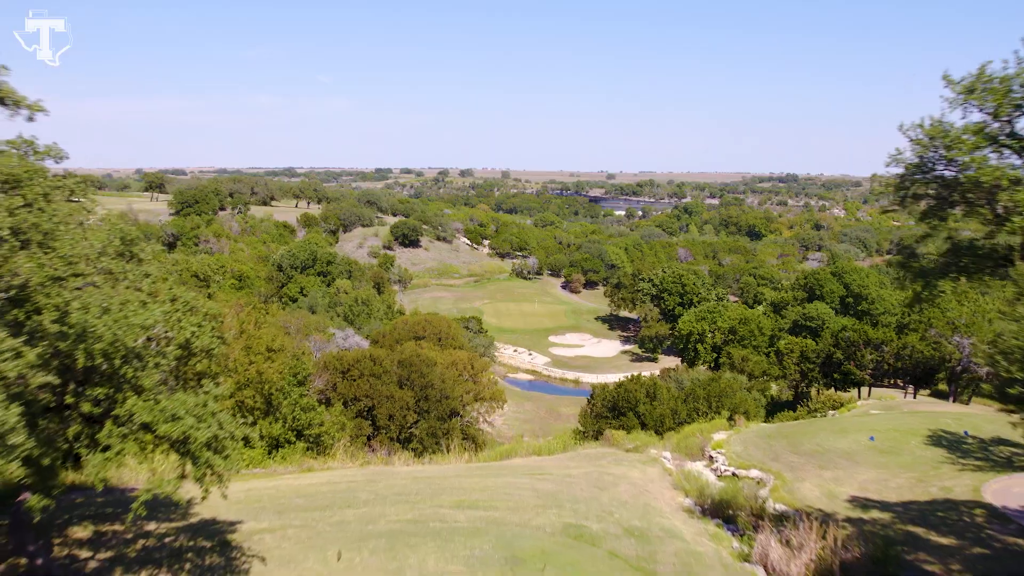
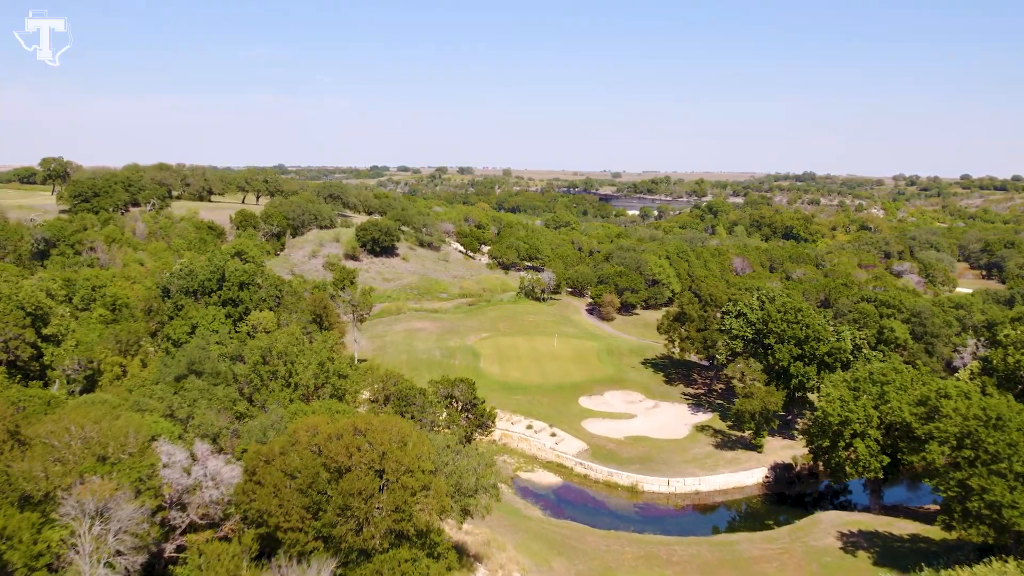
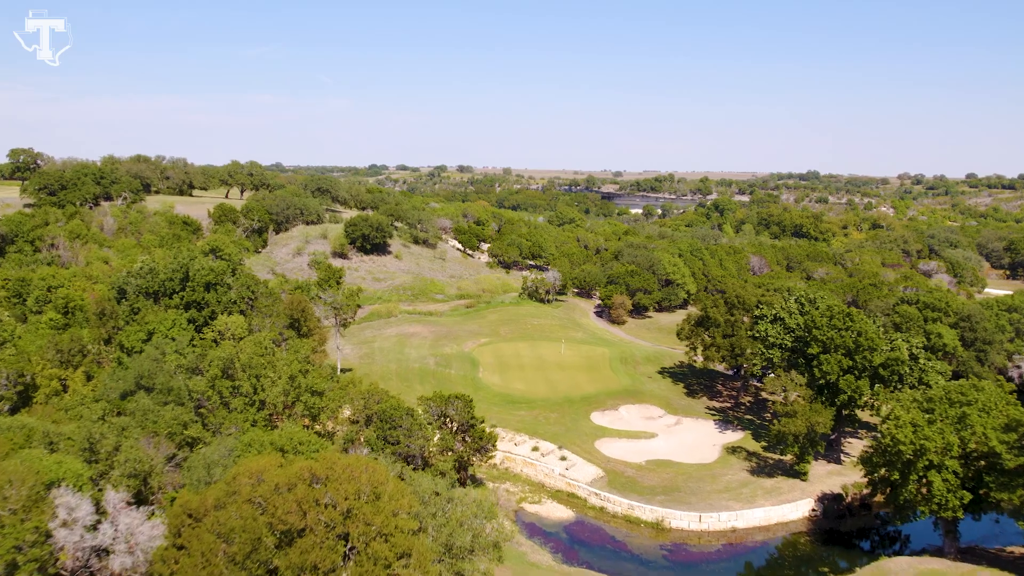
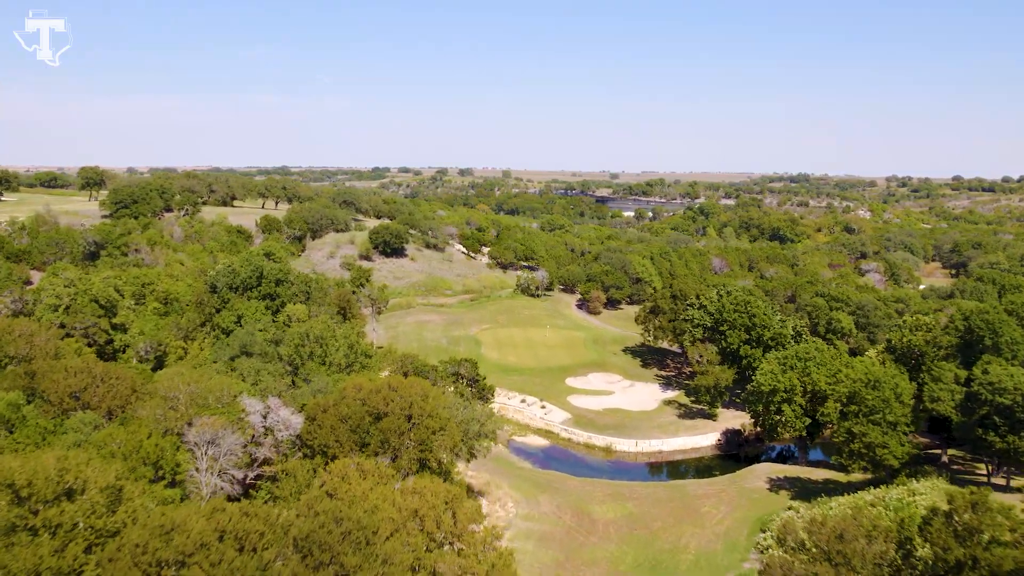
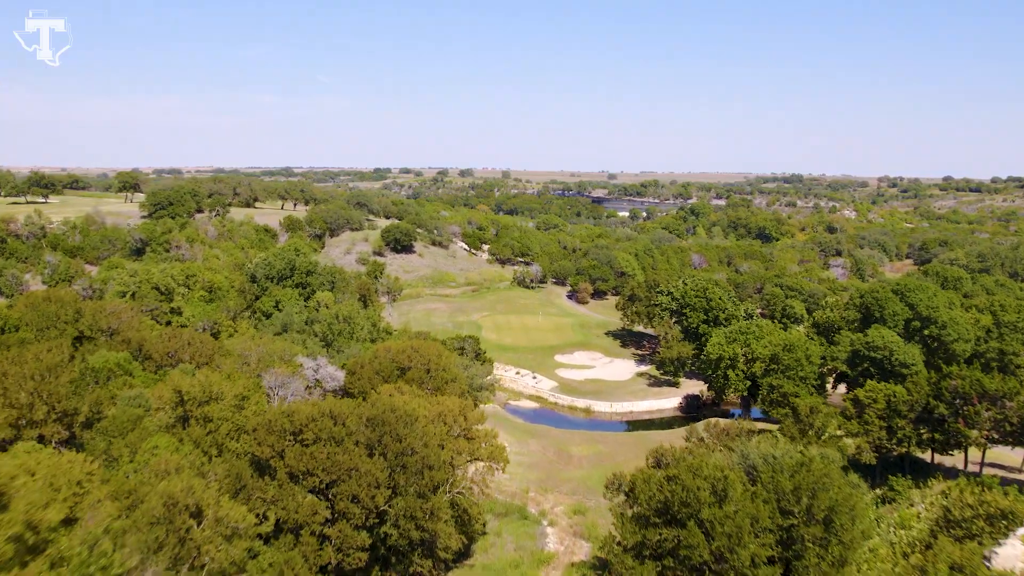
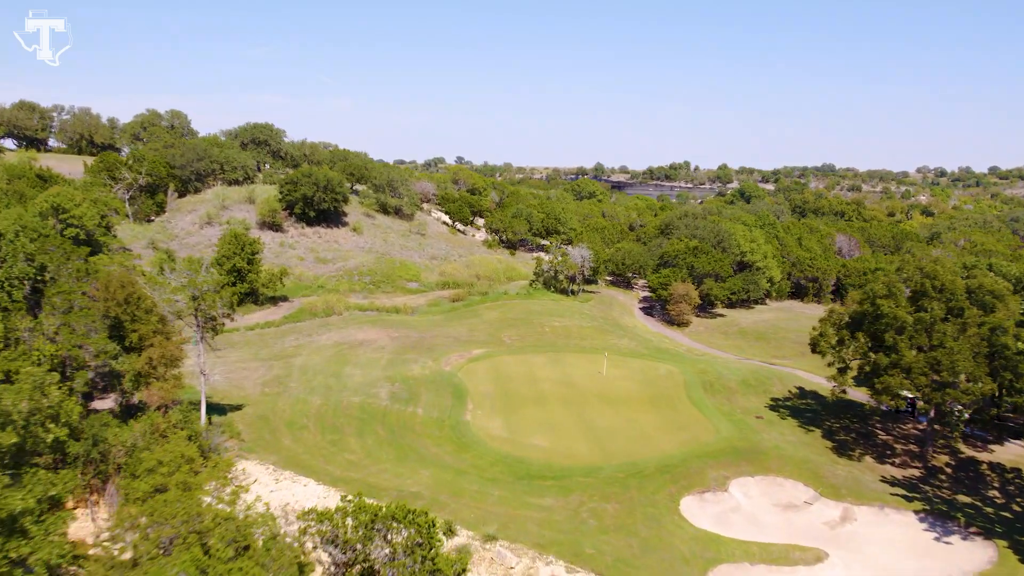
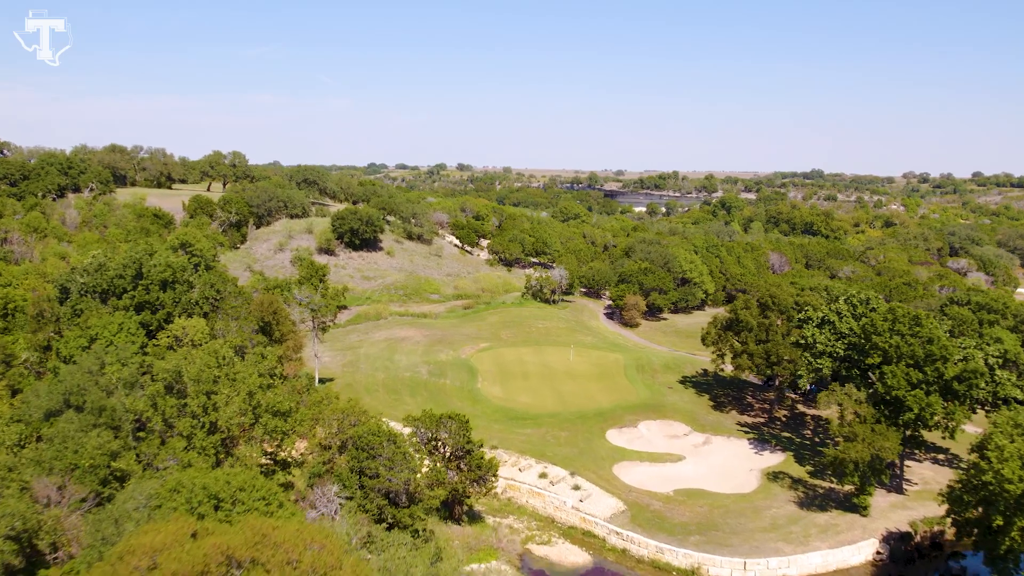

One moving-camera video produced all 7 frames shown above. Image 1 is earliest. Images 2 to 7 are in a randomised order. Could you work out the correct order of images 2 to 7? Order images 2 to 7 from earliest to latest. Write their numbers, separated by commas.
5, 4, 2, 3, 7, 6
